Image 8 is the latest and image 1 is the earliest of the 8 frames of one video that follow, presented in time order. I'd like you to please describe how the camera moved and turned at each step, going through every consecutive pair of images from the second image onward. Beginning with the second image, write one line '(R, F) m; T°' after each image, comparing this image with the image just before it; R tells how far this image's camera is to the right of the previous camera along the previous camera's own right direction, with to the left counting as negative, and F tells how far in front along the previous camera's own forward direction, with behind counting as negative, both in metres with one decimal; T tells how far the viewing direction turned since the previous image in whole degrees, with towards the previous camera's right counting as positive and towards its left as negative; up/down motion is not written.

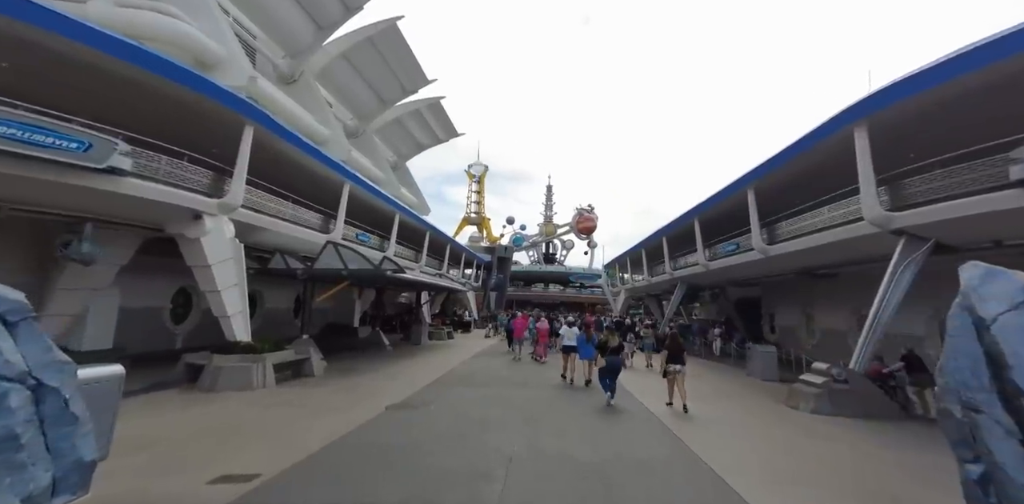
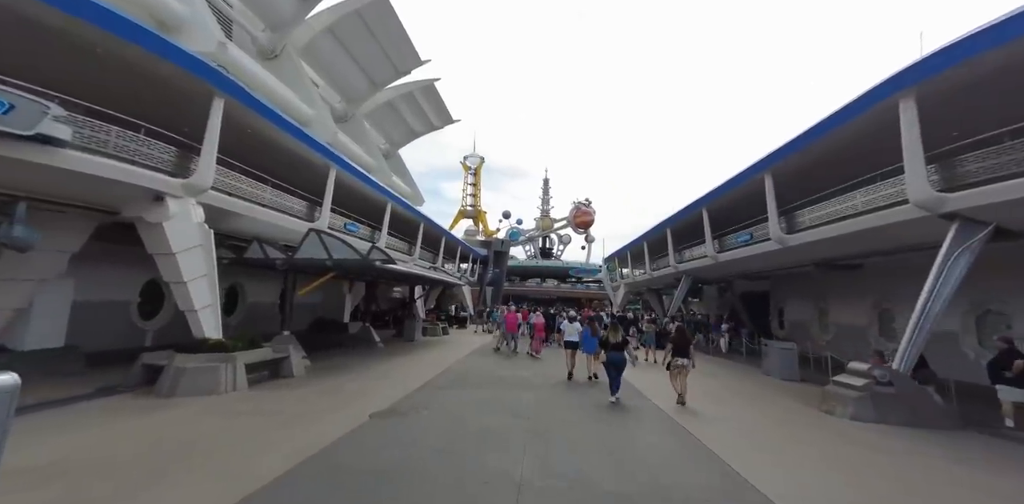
(-0.1, +0.8) m; +1°
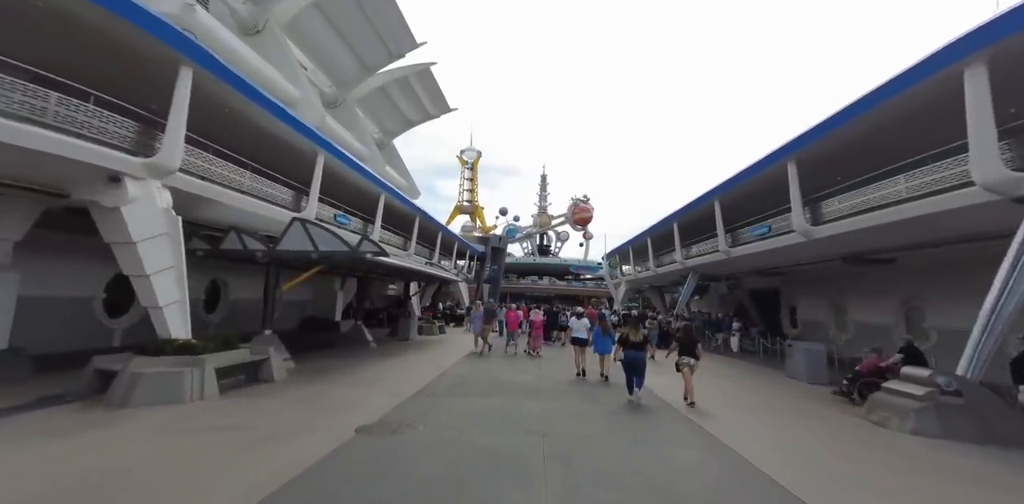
(-0.2, +0.8) m; +1°
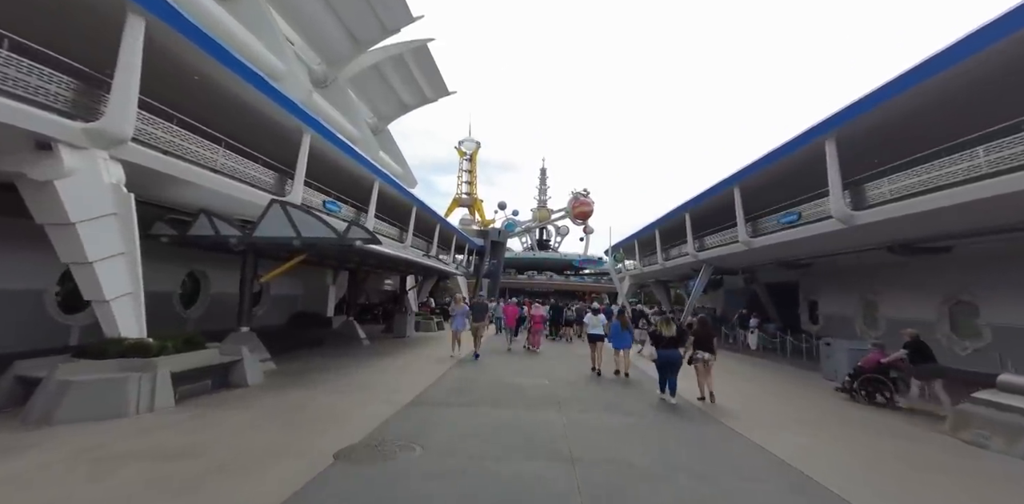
(-0.2, +1.0) m; 0°
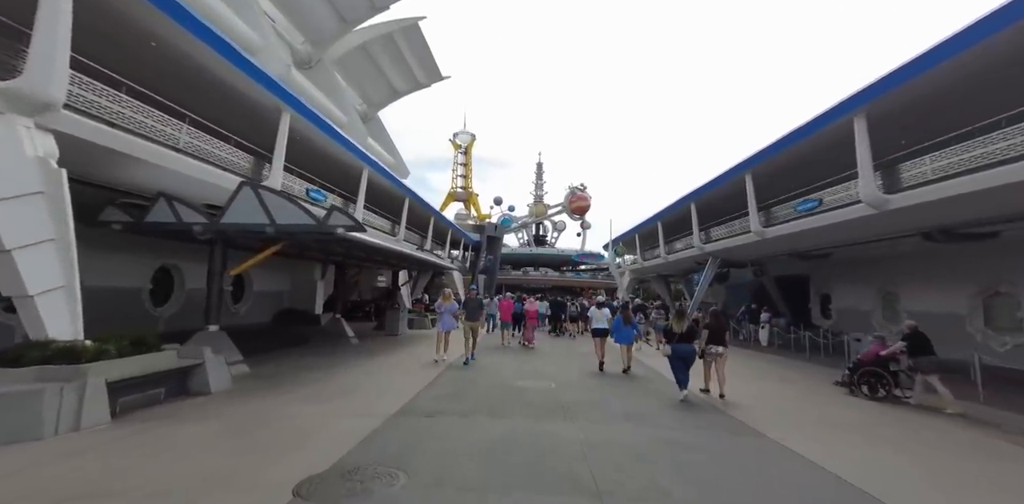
(-0.1, +0.8) m; +1°
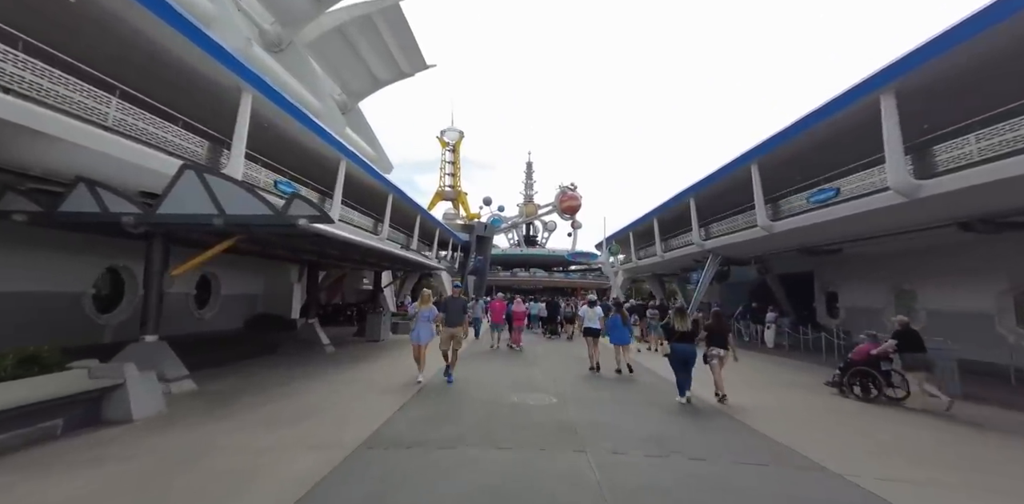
(0.0, +1.0) m; +2°
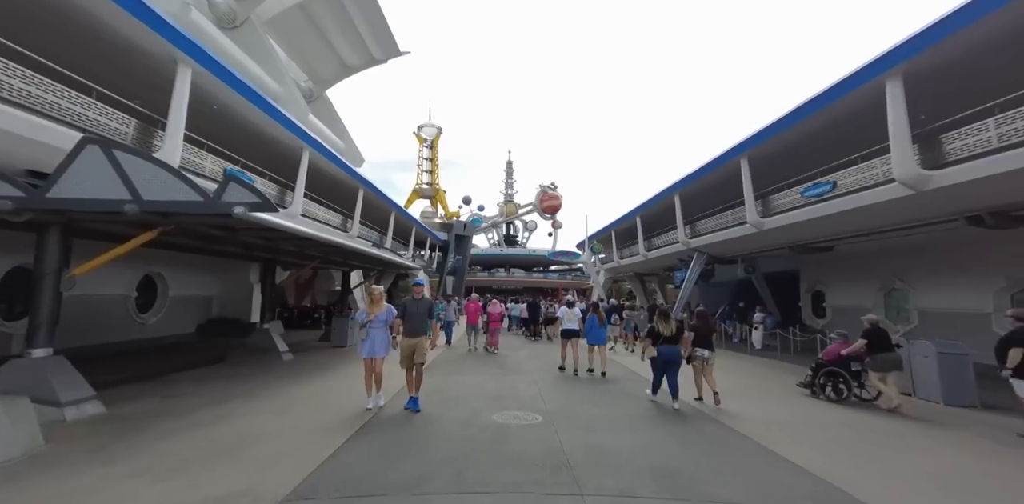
(0.0, +0.9) m; +3°
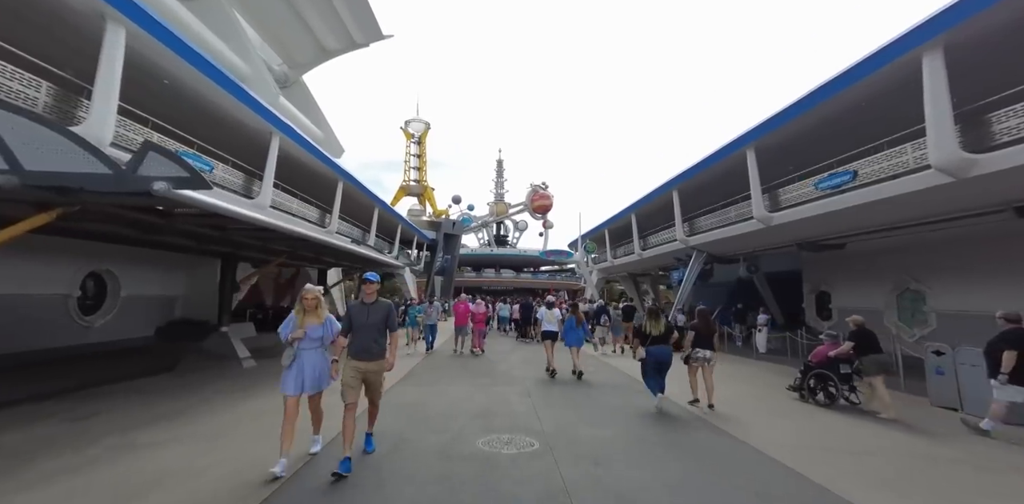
(0.0, +0.9) m; +2°
